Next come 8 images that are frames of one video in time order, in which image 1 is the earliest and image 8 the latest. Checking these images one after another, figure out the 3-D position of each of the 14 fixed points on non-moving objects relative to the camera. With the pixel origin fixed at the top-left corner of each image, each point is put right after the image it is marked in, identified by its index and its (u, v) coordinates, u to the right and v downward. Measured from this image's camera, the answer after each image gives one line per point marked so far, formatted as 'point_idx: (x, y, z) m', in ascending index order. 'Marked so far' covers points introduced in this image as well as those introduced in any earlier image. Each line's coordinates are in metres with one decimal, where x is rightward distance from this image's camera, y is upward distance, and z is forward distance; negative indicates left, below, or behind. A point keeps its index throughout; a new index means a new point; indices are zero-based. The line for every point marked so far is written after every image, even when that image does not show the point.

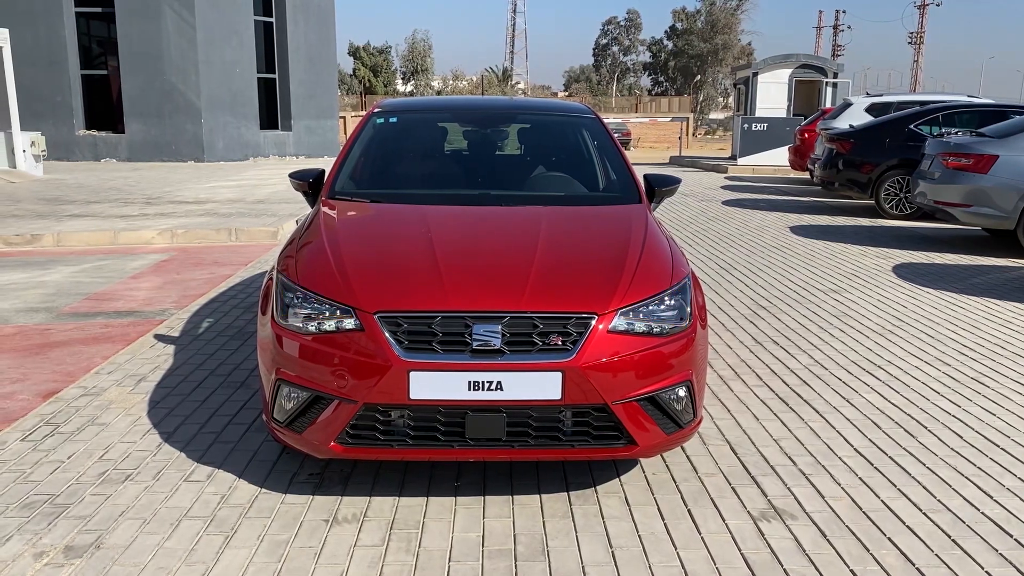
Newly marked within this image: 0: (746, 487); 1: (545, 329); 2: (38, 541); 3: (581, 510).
0: (+0.9, -0.8, +3.5) m
1: (+0.1, -0.1, +3.1) m
2: (-1.6, -0.8, +3.0) m
3: (+0.2, -0.8, +3.2) m
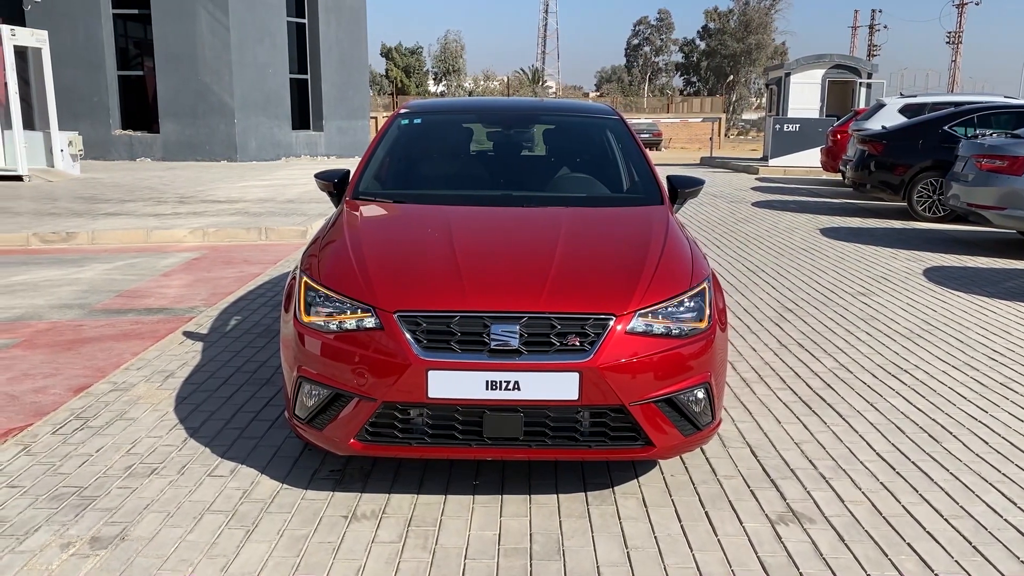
0: (+1.0, -0.8, +3.5) m
1: (+0.2, -0.1, +3.1) m
2: (-1.5, -0.8, +3.0) m
3: (+0.3, -0.8, +3.3) m
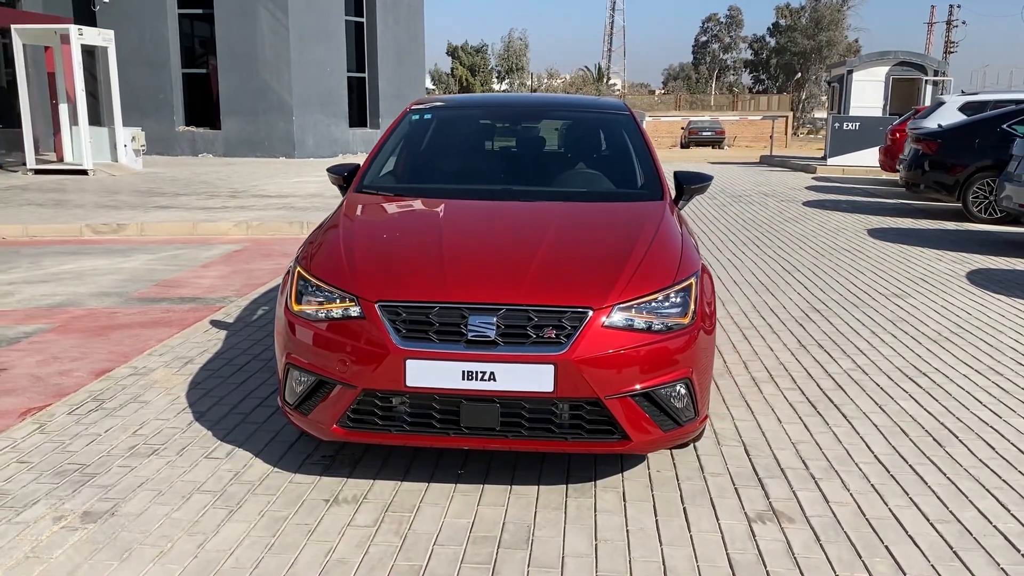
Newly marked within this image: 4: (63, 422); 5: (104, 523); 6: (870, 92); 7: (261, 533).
0: (+0.9, -0.8, +3.4) m
1: (+0.1, -0.1, +3.1) m
2: (-1.6, -0.8, +3.2) m
3: (+0.2, -0.8, +3.3) m
4: (-2.0, -0.6, +4.0) m
5: (-1.4, -0.8, +3.1) m
6: (+7.9, +4.3, +19.8) m
7: (-0.8, -0.8, +3.0) m
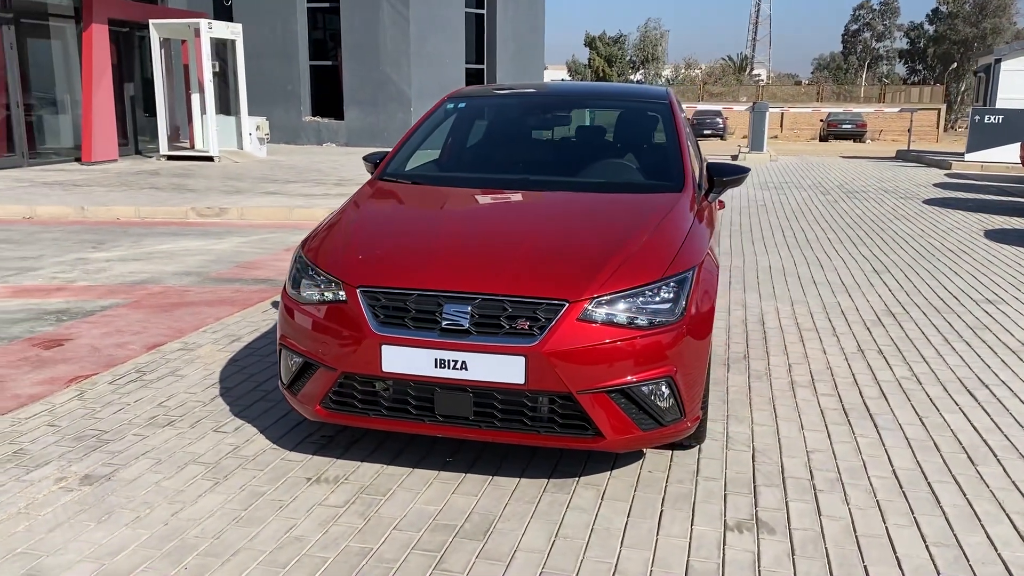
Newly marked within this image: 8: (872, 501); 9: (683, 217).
0: (+0.8, -0.8, +3.3) m
1: (0.0, -0.1, +3.1) m
2: (-1.7, -0.7, +3.4) m
3: (+0.1, -0.8, +3.2) m
4: (-2.0, -0.5, +4.3) m
5: (-1.5, -0.7, +3.2) m
6: (+10.3, +4.2, +18.4) m
7: (-1.0, -0.8, +3.1) m
8: (+1.3, -0.8, +3.3) m
9: (+0.7, +0.3, +3.8) m
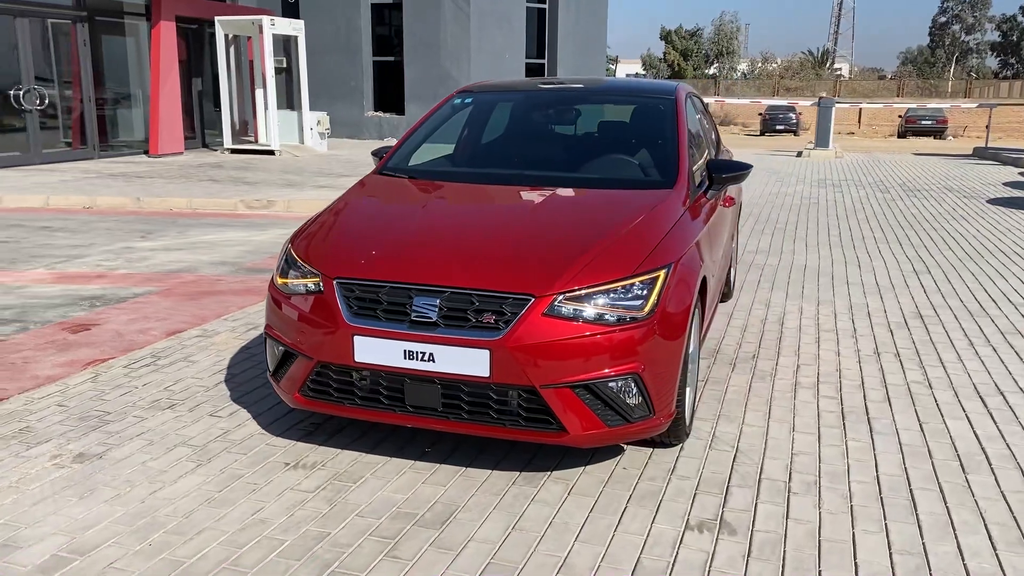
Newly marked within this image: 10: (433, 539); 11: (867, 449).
0: (+0.7, -0.8, +3.3) m
1: (-0.1, -0.1, +3.1) m
2: (-1.8, -0.6, +3.6) m
3: (0.0, -0.7, +3.3) m
4: (-2.0, -0.4, +4.5) m
5: (-1.6, -0.7, +3.4) m
6: (+11.5, +4.1, +17.5) m
7: (-1.1, -0.7, +3.2) m
8: (+1.2, -0.8, +3.2) m
9: (+0.7, +0.3, +3.7) m
10: (-0.3, -0.8, +2.9) m
11: (+1.5, -0.7, +3.7) m
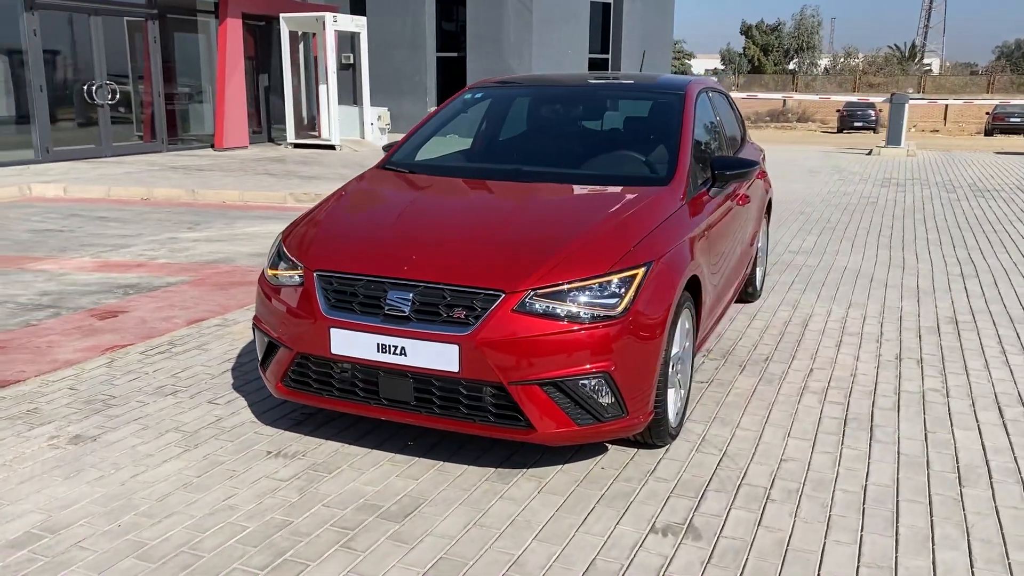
0: (+0.6, -0.8, +3.2) m
1: (-0.2, 0.0, +3.1) m
2: (-1.9, -0.6, +3.7) m
3: (-0.1, -0.7, +3.2) m
4: (-2.0, -0.4, +4.6) m
5: (-1.7, -0.6, +3.5) m
6: (+12.6, +4.0, +16.5) m
7: (-1.2, -0.7, +3.3) m
8: (+1.1, -0.8, +3.1) m
9: (+0.6, +0.3, +3.7) m
10: (-0.4, -0.8, +2.9) m
11: (+1.4, -0.7, +3.6) m
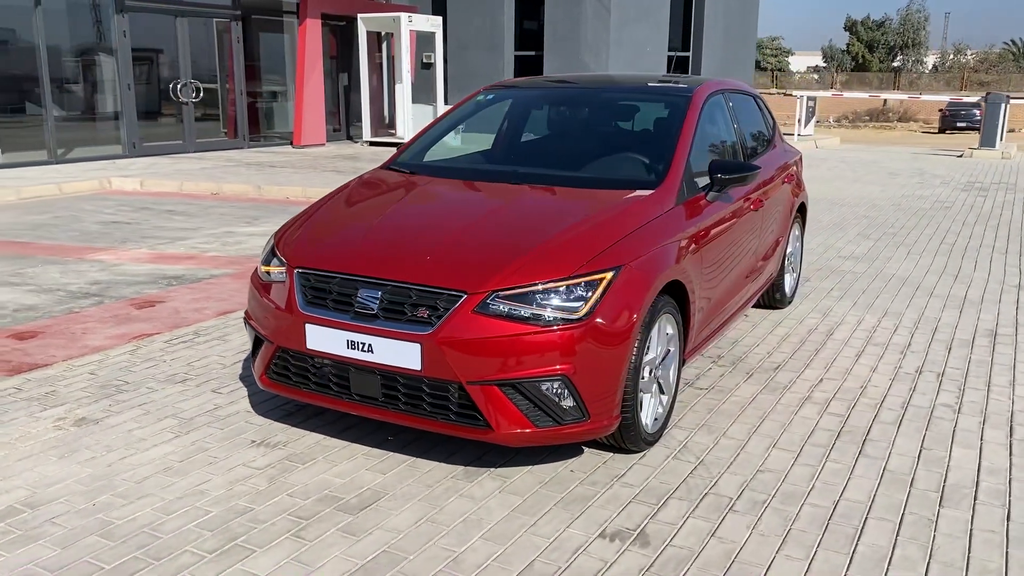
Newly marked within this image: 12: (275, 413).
0: (+0.5, -0.8, +3.2) m
1: (-0.3, 0.0, +3.2) m
2: (-1.9, -0.5, +4.0) m
3: (-0.2, -0.7, +3.3) m
4: (-1.9, -0.3, +4.9) m
5: (-1.8, -0.6, +3.7) m
6: (+13.9, +3.7, +15.1) m
7: (-1.3, -0.7, +3.5) m
8: (+0.9, -0.8, +3.0) m
9: (+0.5, +0.3, +3.6) m
10: (-0.6, -0.8, +3.0) m
11: (+1.3, -0.7, +3.5) m
12: (-1.0, -0.6, +3.9) m
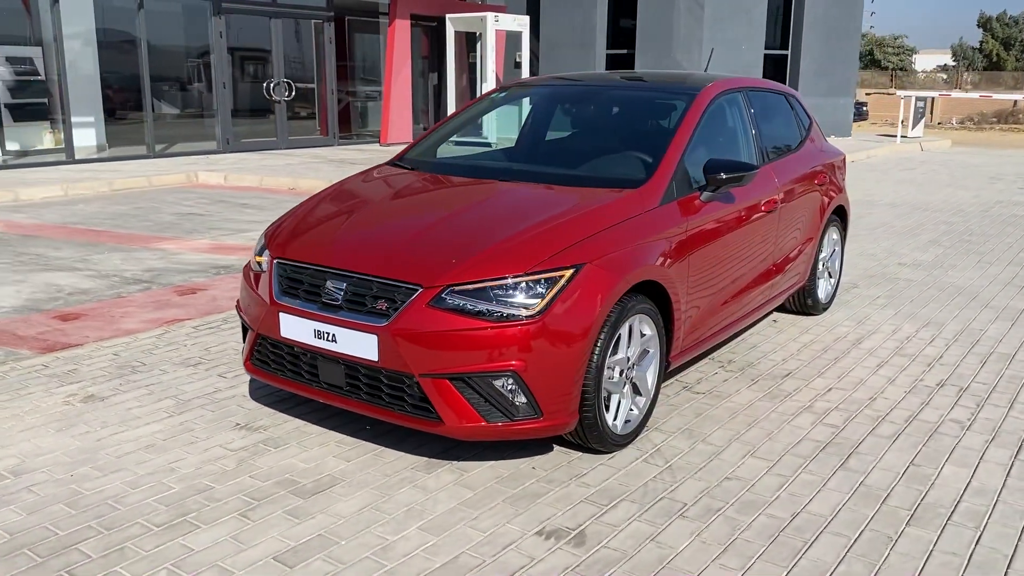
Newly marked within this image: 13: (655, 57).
0: (+0.3, -0.8, +3.1) m
1: (-0.5, 0.0, +3.3) m
2: (-2.0, -0.5, +4.2) m
3: (-0.4, -0.7, +3.4) m
4: (-1.9, -0.3, +5.1) m
5: (-1.9, -0.5, +4.0) m
6: (+15.2, +3.3, +13.4) m
7: (-1.4, -0.6, +3.7) m
8: (+0.7, -0.8, +2.9) m
9: (+0.4, +0.3, +3.6) m
10: (-0.8, -0.8, +3.1) m
11: (+1.1, -0.7, +3.3) m
12: (-1.1, -0.5, +4.1) m
13: (+3.3, +5.3, +20.3) m
